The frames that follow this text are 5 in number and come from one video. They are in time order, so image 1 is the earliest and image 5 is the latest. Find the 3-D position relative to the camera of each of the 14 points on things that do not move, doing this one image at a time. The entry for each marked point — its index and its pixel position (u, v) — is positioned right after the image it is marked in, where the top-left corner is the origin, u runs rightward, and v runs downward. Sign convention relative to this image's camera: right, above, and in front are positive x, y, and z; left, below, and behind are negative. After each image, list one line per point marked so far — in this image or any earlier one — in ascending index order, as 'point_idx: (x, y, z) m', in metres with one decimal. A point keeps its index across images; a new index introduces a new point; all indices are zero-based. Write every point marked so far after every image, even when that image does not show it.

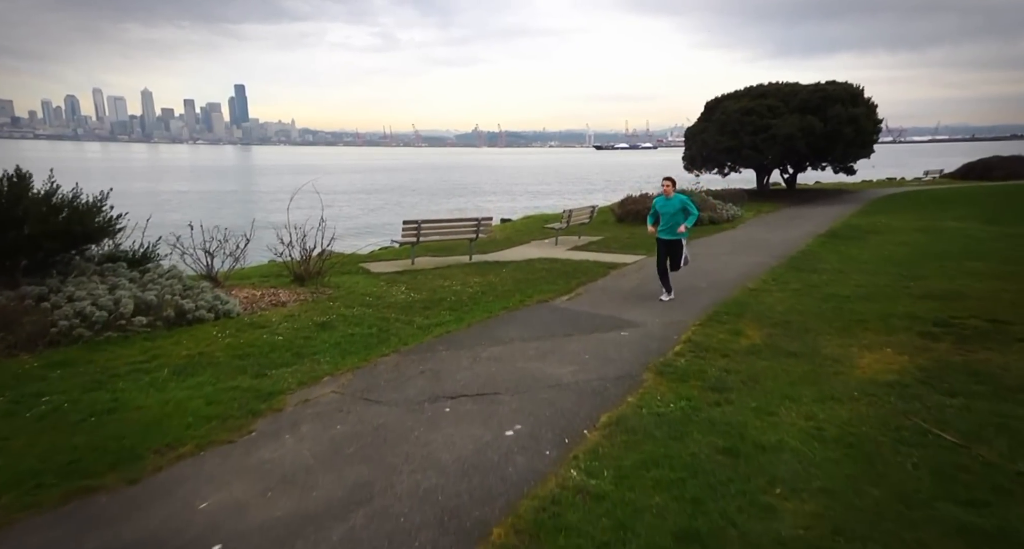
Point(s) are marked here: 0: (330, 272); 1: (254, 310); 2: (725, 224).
0: (-3.2, 0.0, +11.0) m
1: (-3.4, -0.5, +8.2) m
2: (+6.4, +1.5, +19.1) m
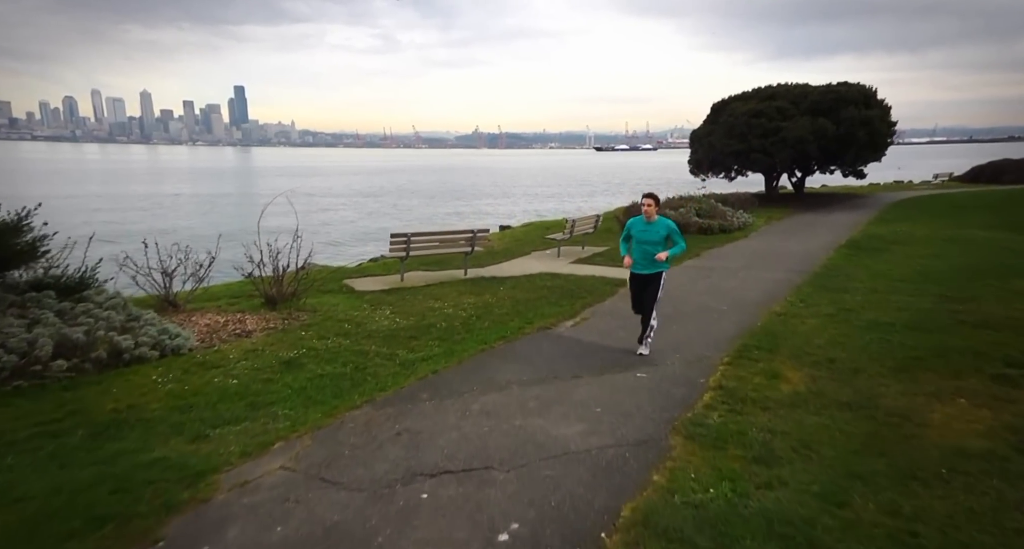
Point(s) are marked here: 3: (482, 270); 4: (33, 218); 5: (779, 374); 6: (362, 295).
0: (-3.2, -0.4, +10.0) m
1: (-3.4, -0.8, +7.1) m
2: (+6.4, +1.2, +18.0) m
3: (-0.6, +0.1, +12.7) m
4: (-4.8, +0.6, +6.4) m
5: (+2.5, -0.9, +6.0) m
6: (-2.4, -0.4, +10.2) m
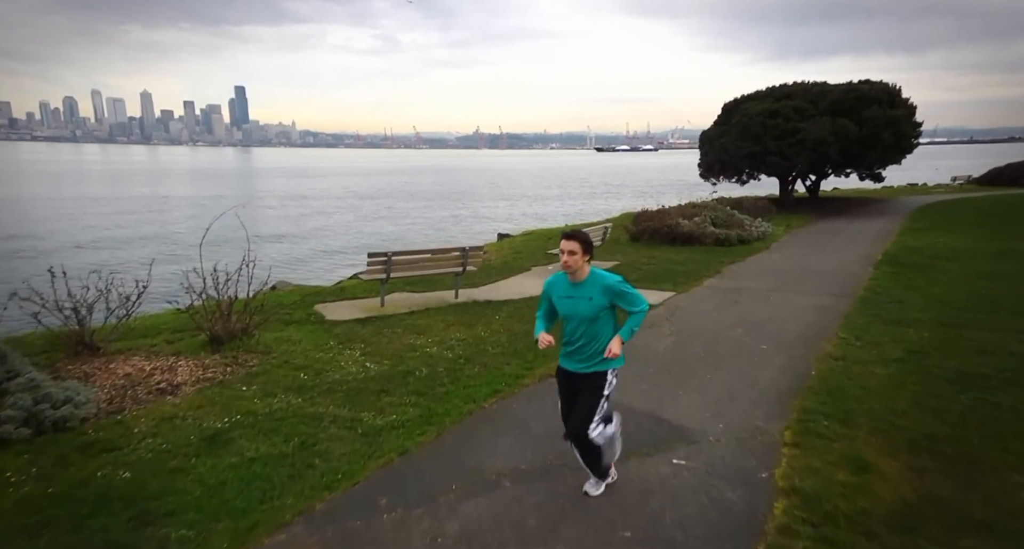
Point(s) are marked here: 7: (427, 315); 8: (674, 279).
0: (-3.3, -0.7, +8.4) m
1: (-3.4, -1.1, +5.5) m
2: (+6.3, +0.8, +16.4) m
3: (-0.6, -0.3, +11.2) m
4: (-4.9, +0.2, +4.9) m
5: (+2.5, -1.3, +4.4) m
6: (-2.5, -0.7, +8.7) m
7: (-1.3, -0.6, +9.6) m
8: (+3.1, -0.1, +12.3) m
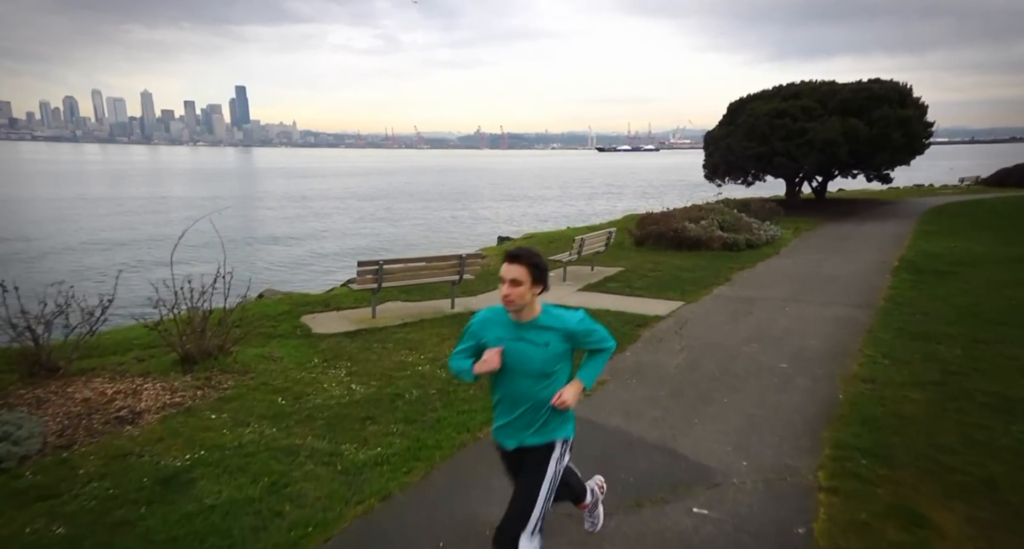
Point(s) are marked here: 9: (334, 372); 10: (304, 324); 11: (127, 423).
0: (-3.3, -0.9, +7.8) m
1: (-3.4, -1.3, +4.9) m
2: (+6.3, +0.7, +15.8) m
3: (-0.7, -0.5, +10.6) m
4: (-4.9, +0.1, +4.3) m
5: (+2.4, -1.5, +3.8) m
6: (-2.5, -0.9, +8.1) m
7: (-1.3, -0.7, +9.0) m
8: (+3.1, -0.2, +11.7) m
9: (-2.0, -1.1, +7.0) m
10: (-3.0, -0.7, +9.2) m
11: (-3.2, -1.2, +5.3) m
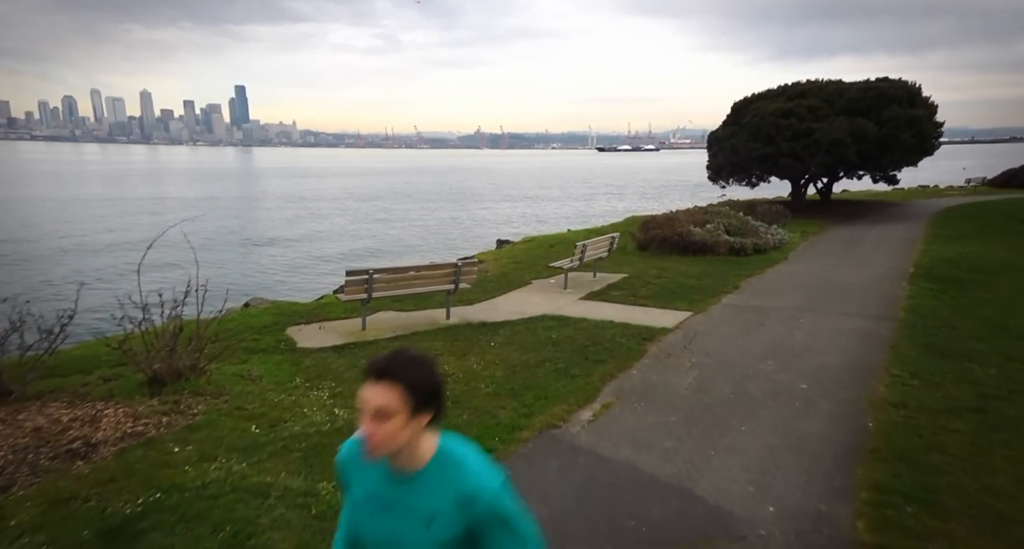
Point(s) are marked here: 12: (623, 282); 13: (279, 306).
0: (-3.3, -1.0, +7.2) m
1: (-3.5, -1.4, +4.4) m
2: (+6.3, +0.5, +15.3) m
3: (-0.7, -0.6, +10.0) m
4: (-4.9, -0.1, +3.7) m
5: (+2.4, -1.6, +3.2) m
6: (-2.5, -1.0, +7.5) m
7: (-1.3, -0.9, +8.4) m
8: (+3.1, -0.4, +11.1) m
9: (-2.0, -1.2, +6.4) m
10: (-3.0, -0.8, +8.6) m
11: (-3.2, -1.4, +4.8) m
12: (+2.2, -0.1, +12.3) m
13: (-4.0, -0.5, +10.8) m
